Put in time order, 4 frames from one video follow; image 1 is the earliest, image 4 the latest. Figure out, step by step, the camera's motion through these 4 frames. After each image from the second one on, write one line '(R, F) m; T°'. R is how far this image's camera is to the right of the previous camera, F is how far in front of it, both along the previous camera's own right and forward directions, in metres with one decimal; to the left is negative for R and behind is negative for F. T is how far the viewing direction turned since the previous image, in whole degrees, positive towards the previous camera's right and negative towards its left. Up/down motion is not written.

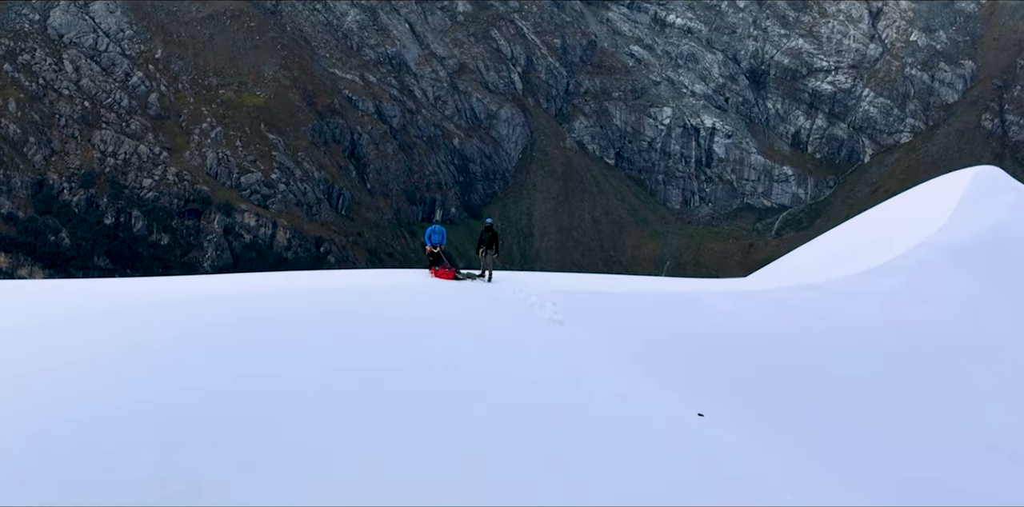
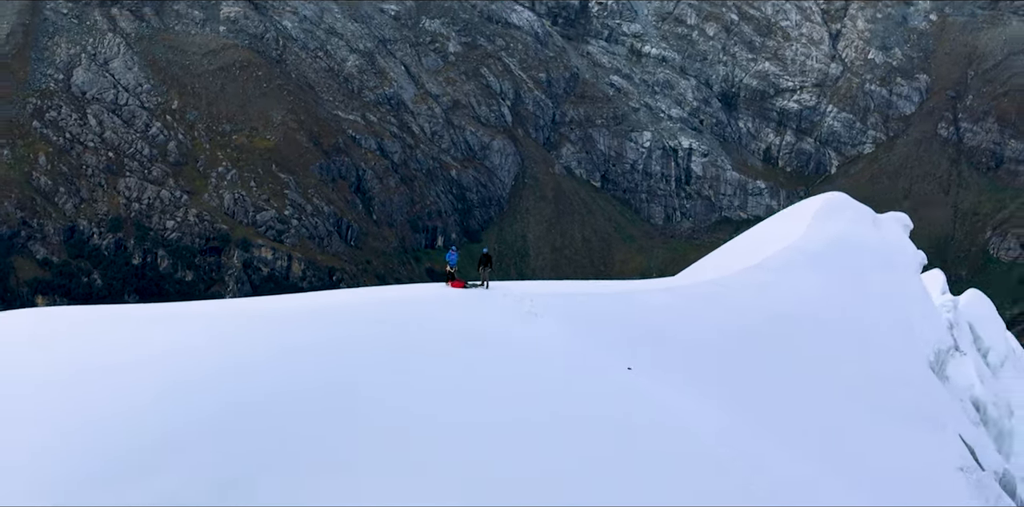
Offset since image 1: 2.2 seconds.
(+0.1, -7.4) m; 0°
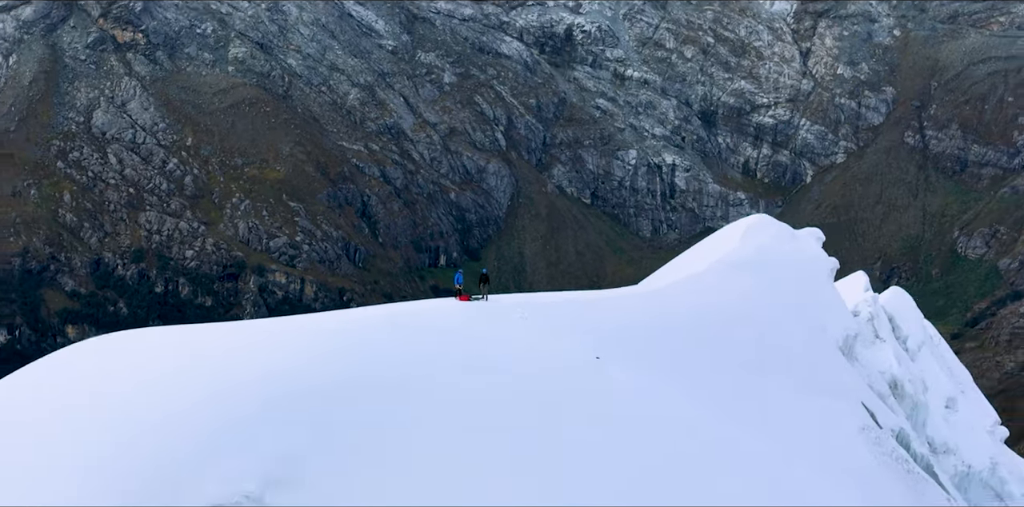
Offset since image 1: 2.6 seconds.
(+0.1, -6.6) m; 0°
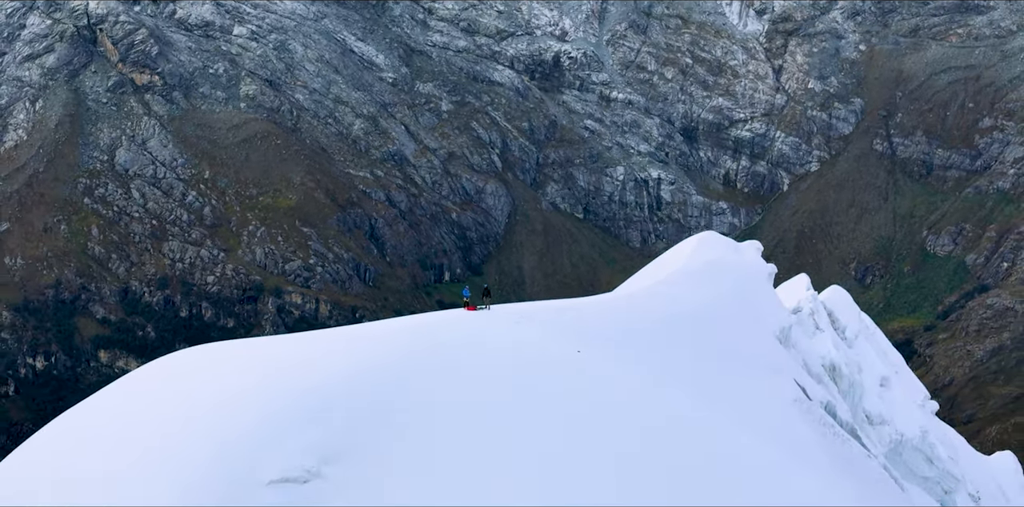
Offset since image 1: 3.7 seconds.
(0.0, -7.6) m; 0°
